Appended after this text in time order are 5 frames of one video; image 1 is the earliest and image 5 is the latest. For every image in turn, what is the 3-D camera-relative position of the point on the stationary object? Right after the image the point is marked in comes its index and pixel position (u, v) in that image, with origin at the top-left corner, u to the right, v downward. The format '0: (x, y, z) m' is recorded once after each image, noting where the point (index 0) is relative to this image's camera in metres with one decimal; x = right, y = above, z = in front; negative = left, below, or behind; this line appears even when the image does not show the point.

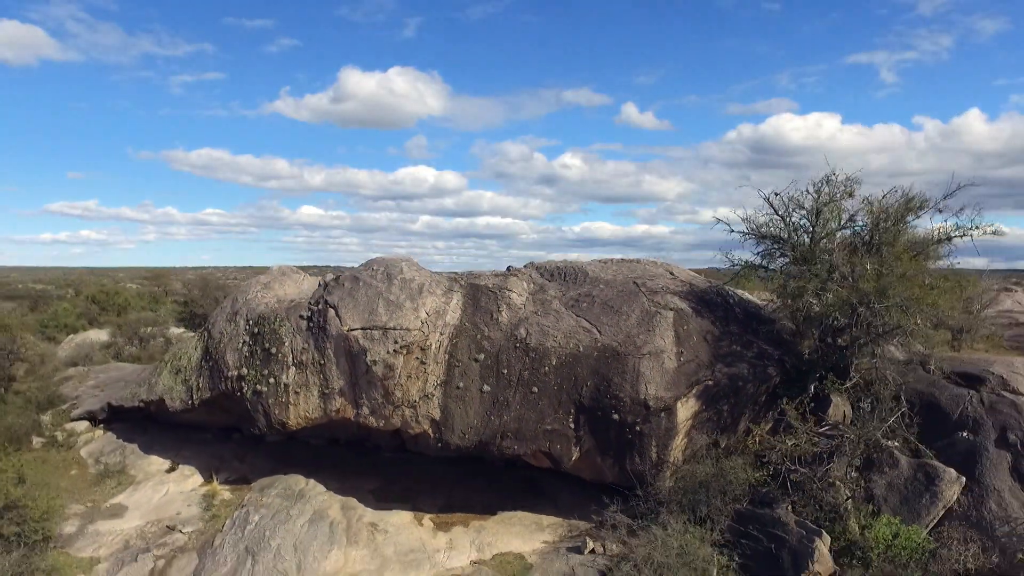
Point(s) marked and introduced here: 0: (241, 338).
0: (-3.2, -0.6, +7.5) m
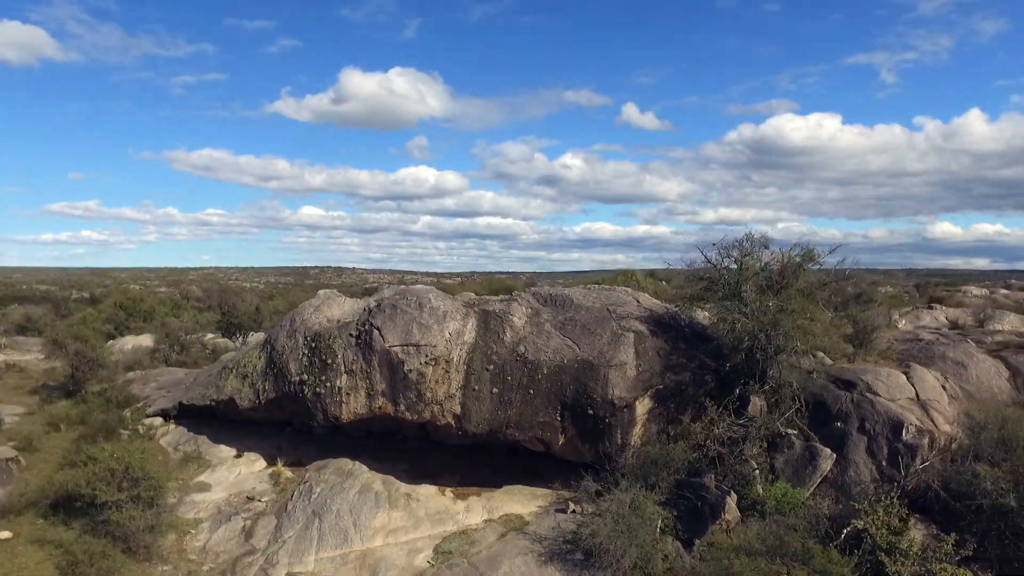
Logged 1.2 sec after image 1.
0: (-3.2, -0.9, +9.5) m
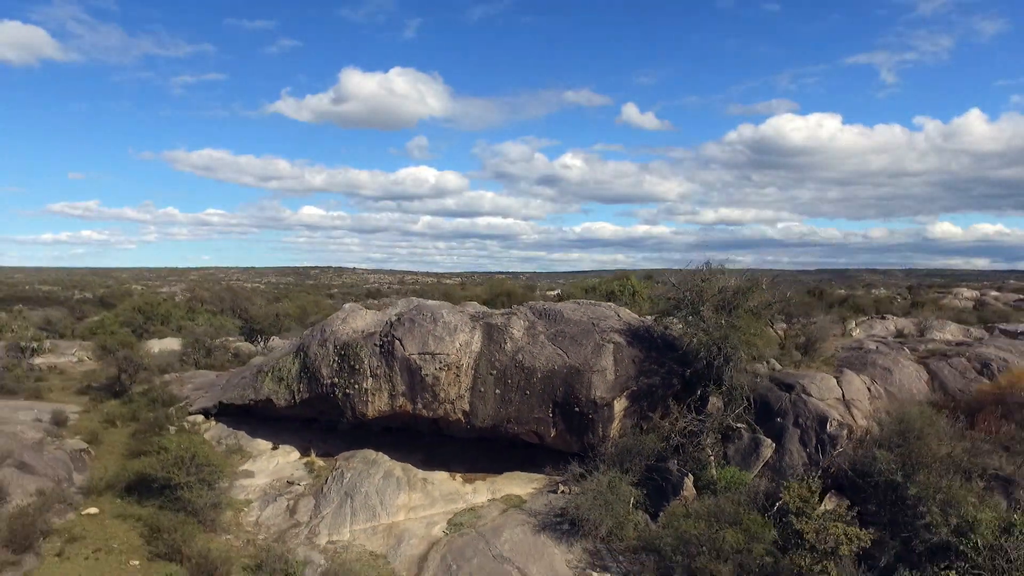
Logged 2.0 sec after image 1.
0: (-3.2, -1.2, +11.2) m
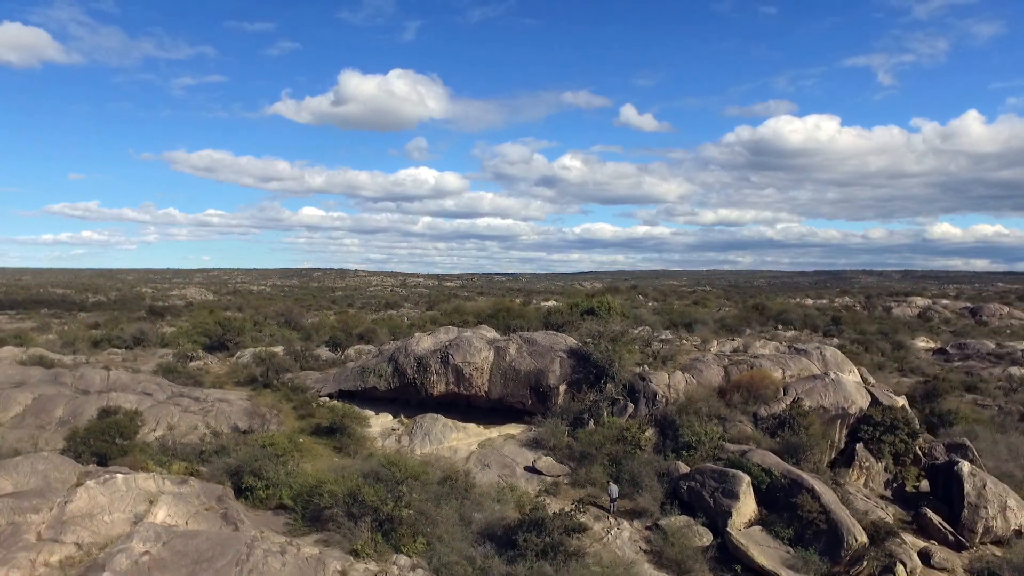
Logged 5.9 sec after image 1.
0: (-3.3, -2.5, +20.8) m
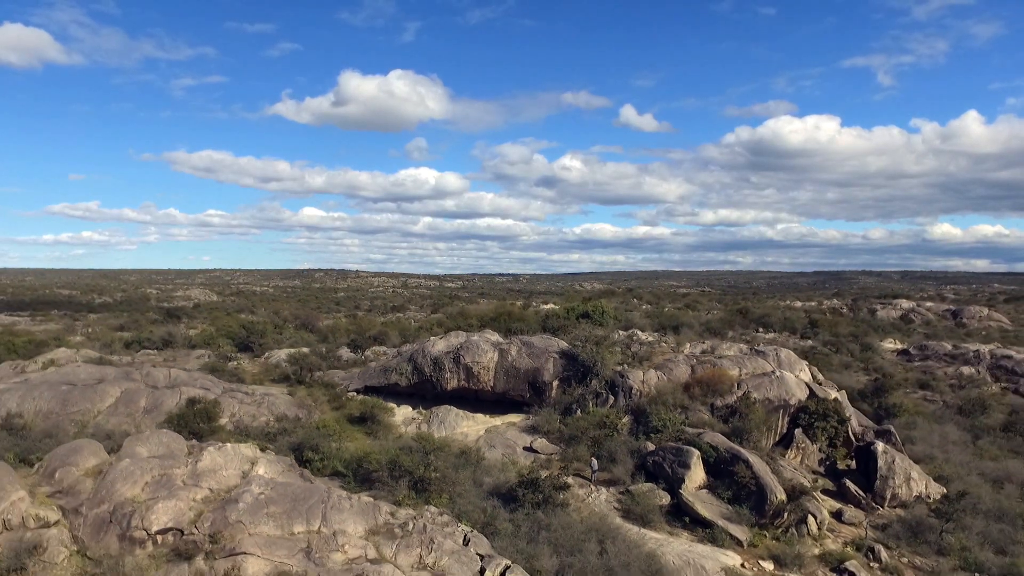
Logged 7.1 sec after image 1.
0: (-3.2, -2.9, +24.6) m
